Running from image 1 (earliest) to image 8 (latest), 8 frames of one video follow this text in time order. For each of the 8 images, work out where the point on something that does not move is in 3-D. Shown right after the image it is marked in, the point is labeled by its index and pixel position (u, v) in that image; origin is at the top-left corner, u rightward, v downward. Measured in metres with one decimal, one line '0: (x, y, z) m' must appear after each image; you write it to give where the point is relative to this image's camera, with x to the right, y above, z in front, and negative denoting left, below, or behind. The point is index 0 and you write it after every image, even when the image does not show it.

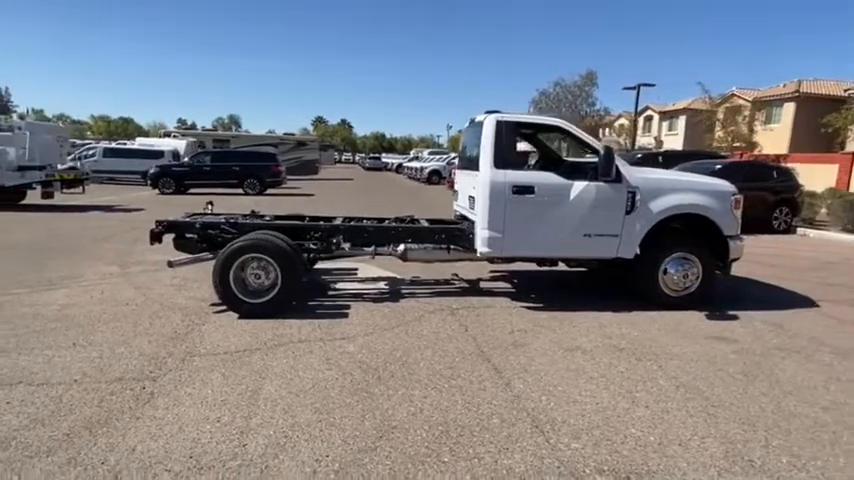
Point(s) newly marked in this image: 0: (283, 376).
0: (-1.3, -1.2, +4.5) m
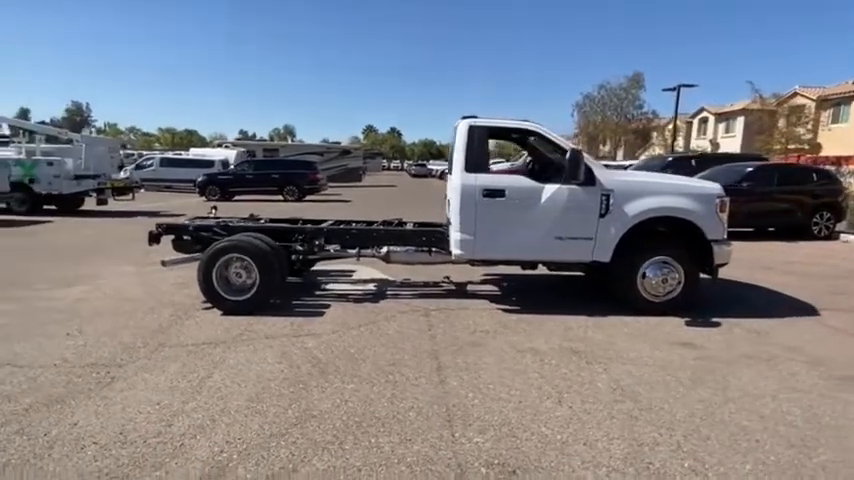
0: (-1.8, -1.2, +4.8) m
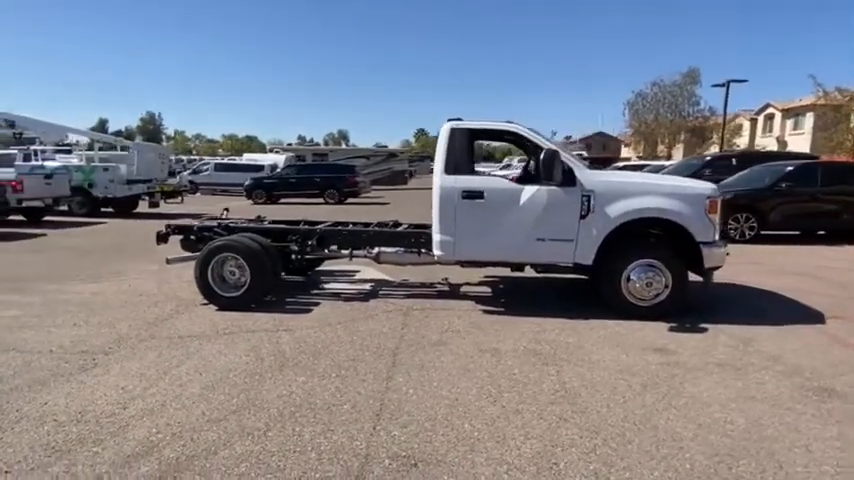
0: (-2.3, -1.2, +5.1) m
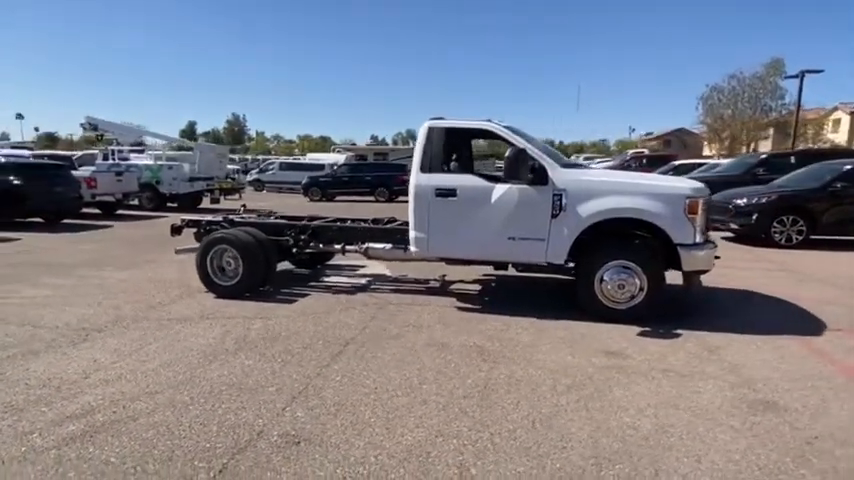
0: (-2.8, -1.1, +5.7) m
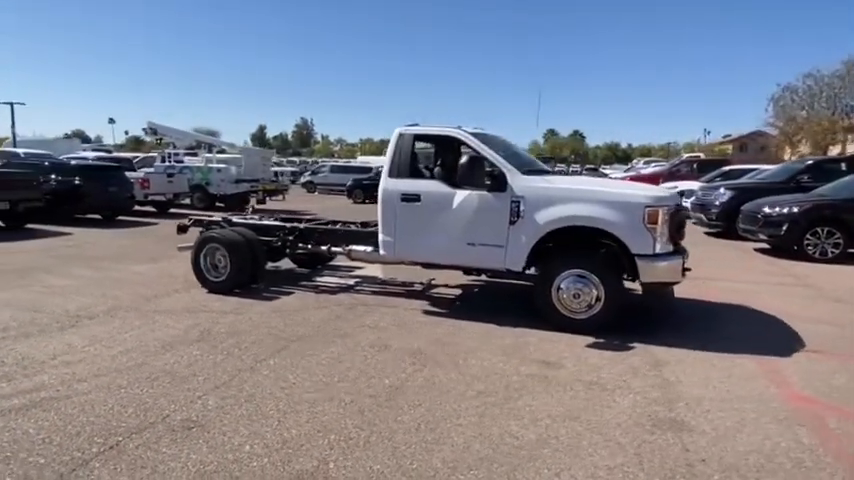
0: (-3.4, -1.1, +6.2) m
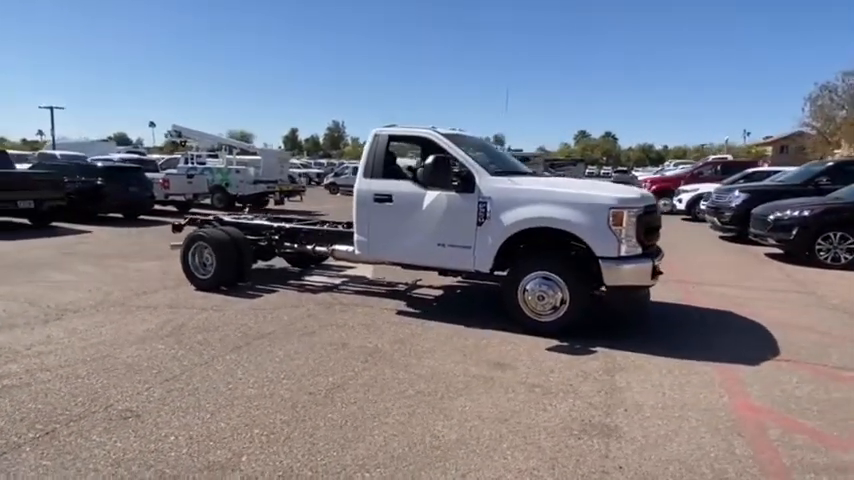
0: (-3.8, -1.1, +6.4) m
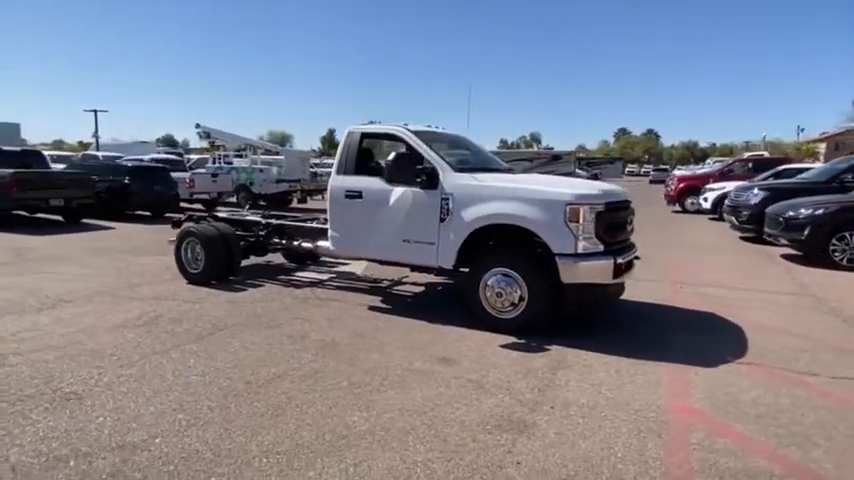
0: (-4.2, -1.0, +6.8) m
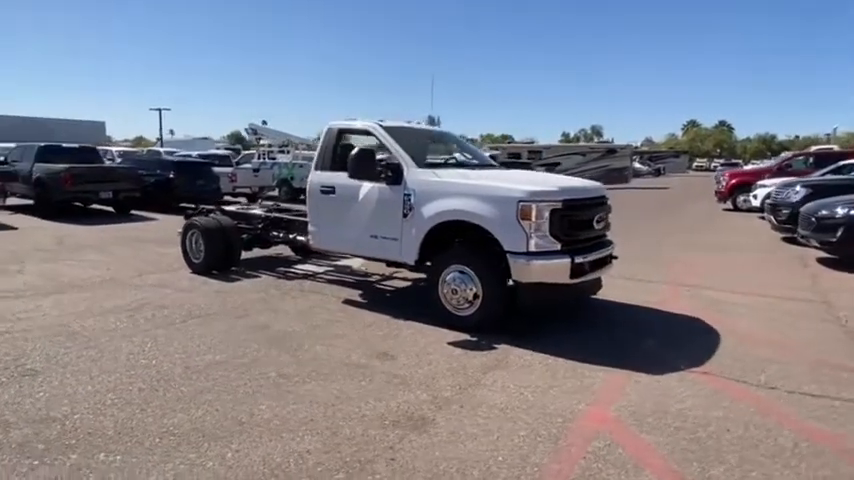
0: (-4.6, -0.8, +7.3) m
